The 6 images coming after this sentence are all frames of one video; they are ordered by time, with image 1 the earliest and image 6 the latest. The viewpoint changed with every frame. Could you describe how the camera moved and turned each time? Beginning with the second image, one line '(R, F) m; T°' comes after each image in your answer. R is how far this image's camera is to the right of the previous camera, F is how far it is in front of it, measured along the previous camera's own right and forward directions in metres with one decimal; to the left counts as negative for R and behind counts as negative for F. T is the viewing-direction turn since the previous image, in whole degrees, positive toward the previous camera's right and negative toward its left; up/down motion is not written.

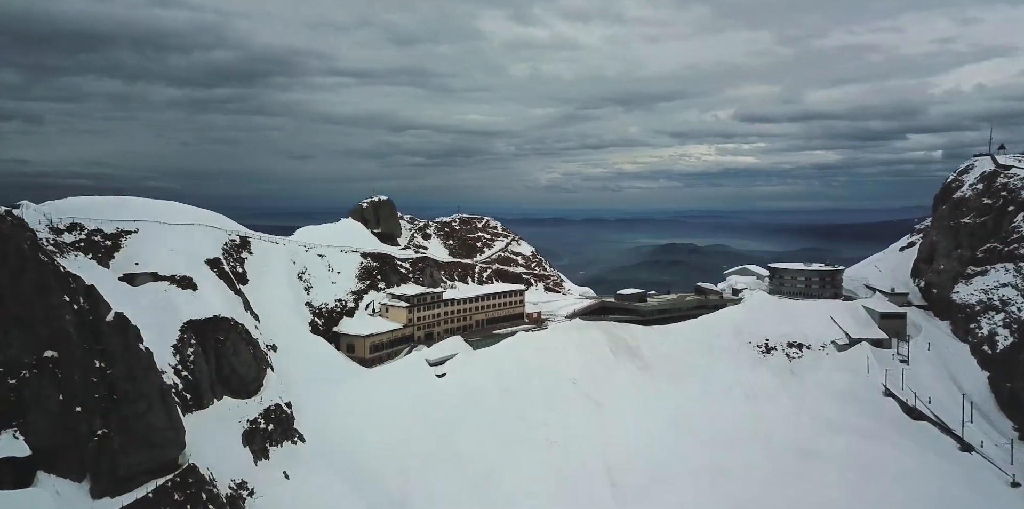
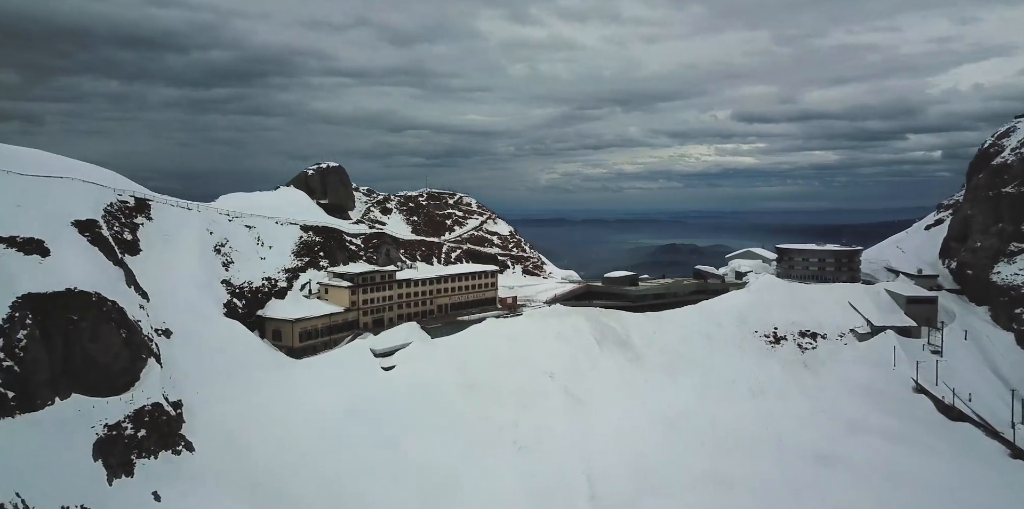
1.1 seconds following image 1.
(+2.7, +8.5) m; 0°
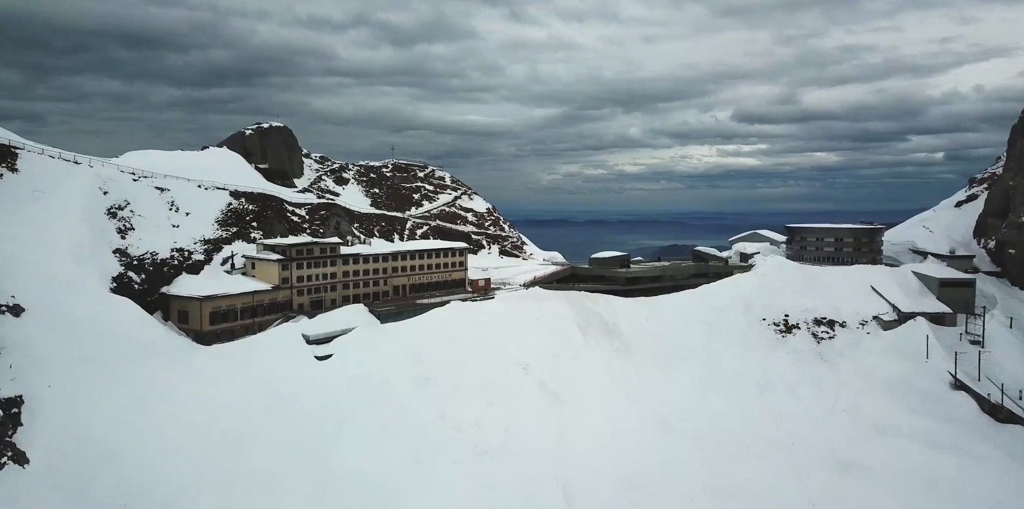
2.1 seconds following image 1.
(+2.4, +7.4) m; 0°
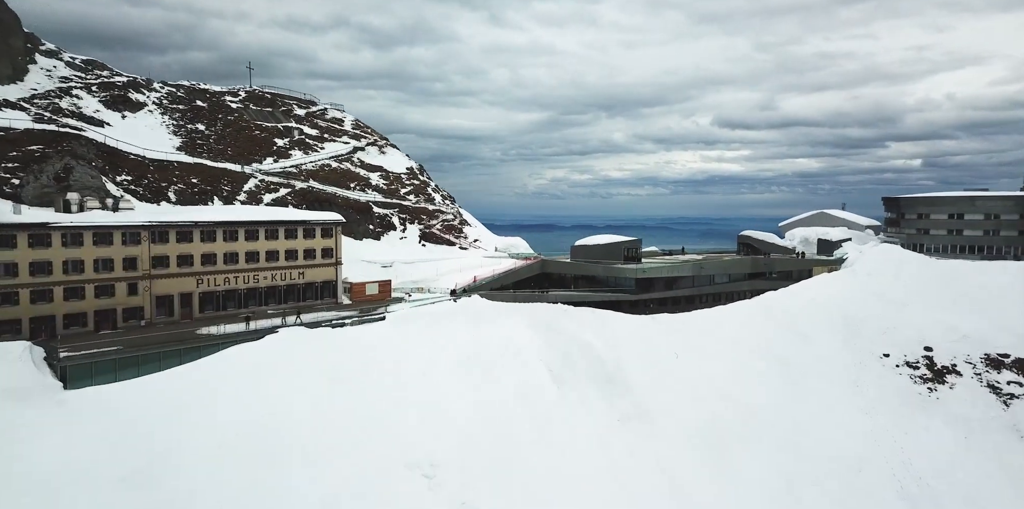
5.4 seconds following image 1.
(+3.2, +23.2) m; +1°
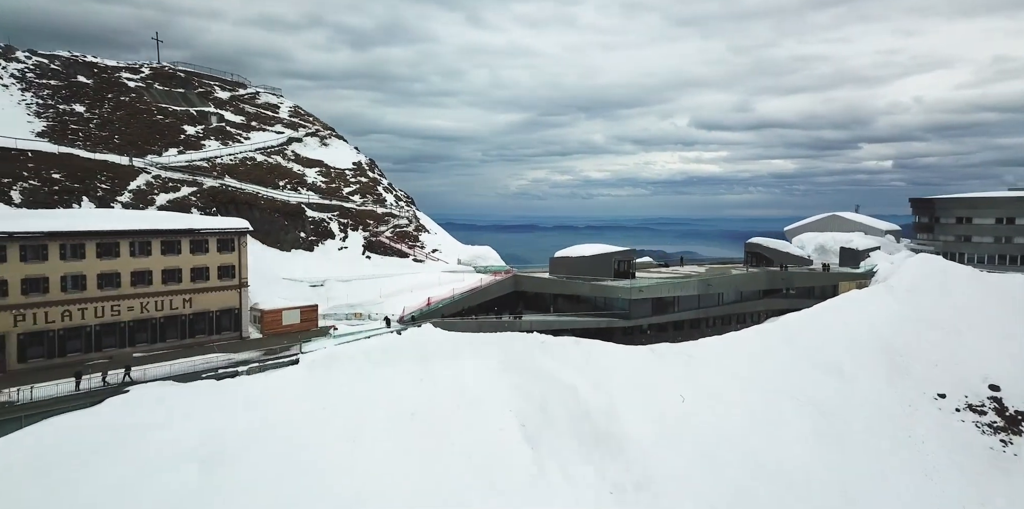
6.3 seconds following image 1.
(+0.7, +6.2) m; +2°
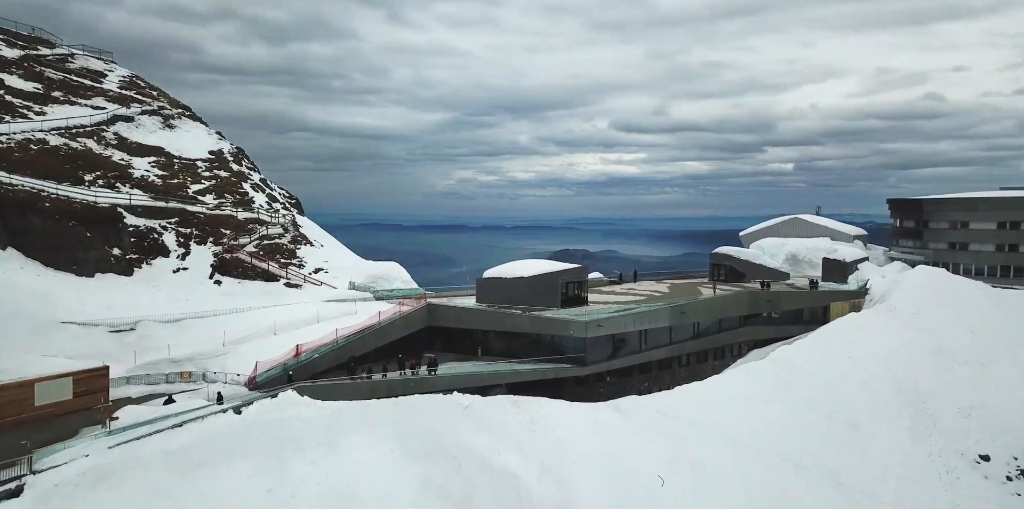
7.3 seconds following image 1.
(+0.5, +7.1) m; +7°
